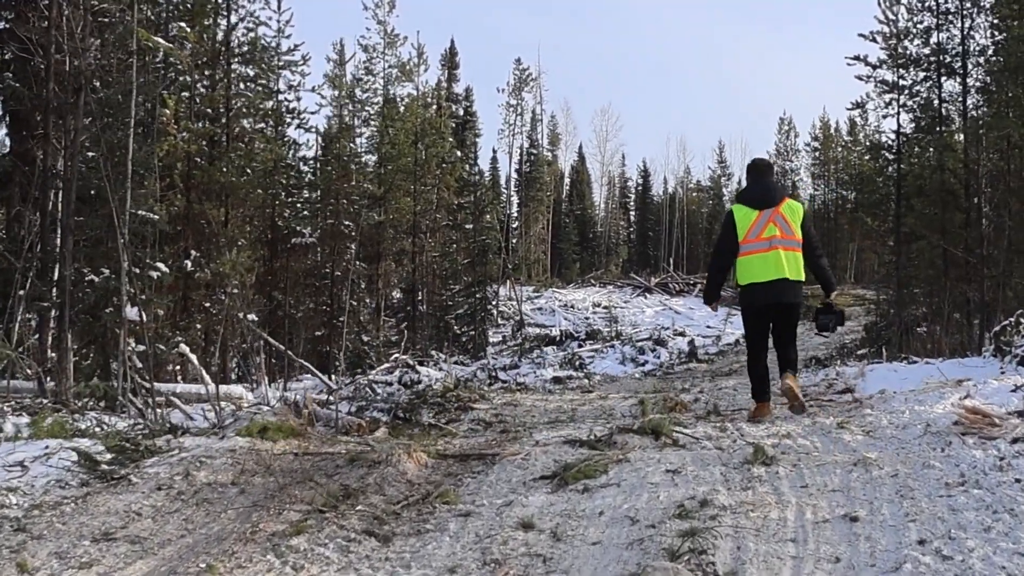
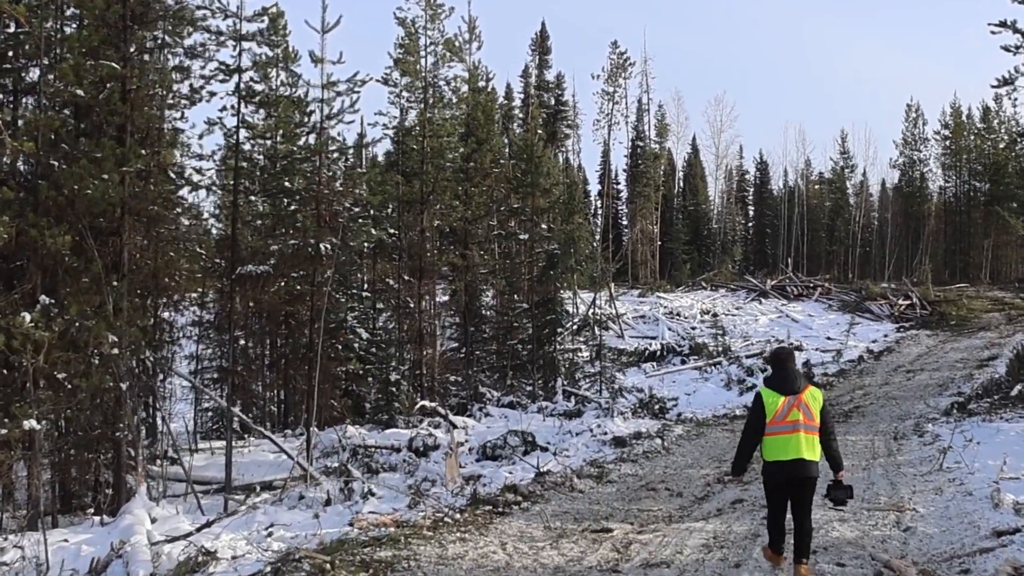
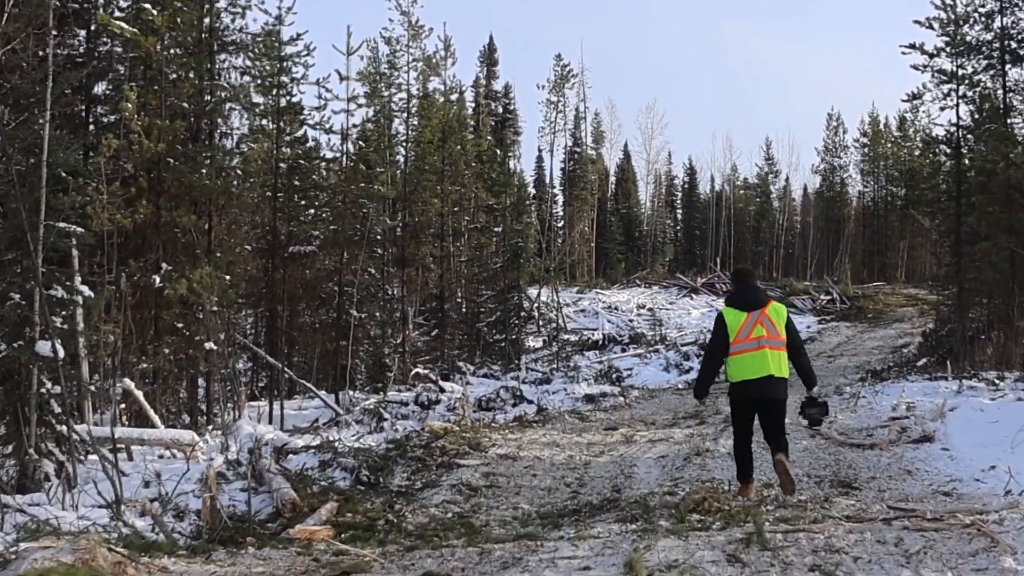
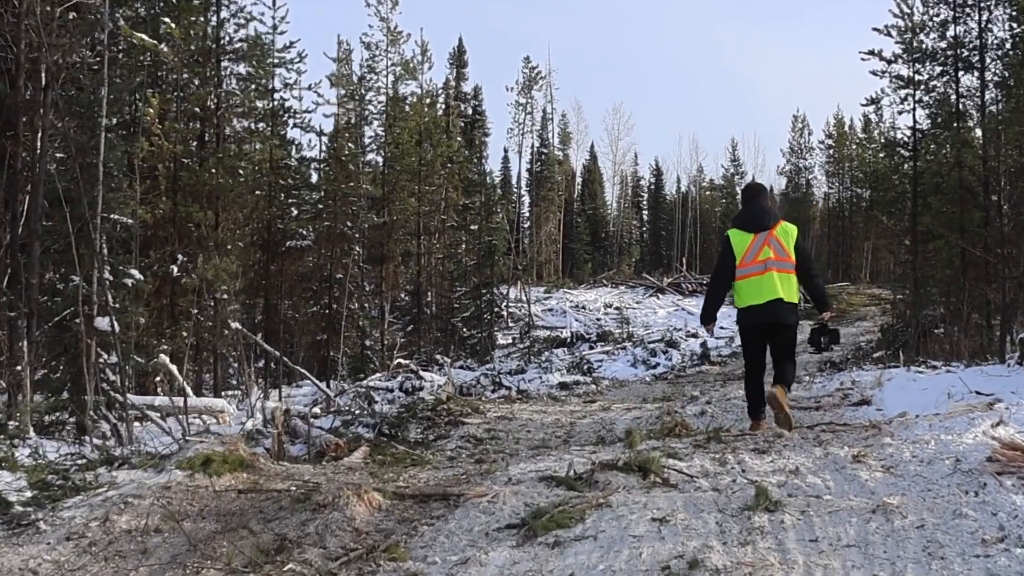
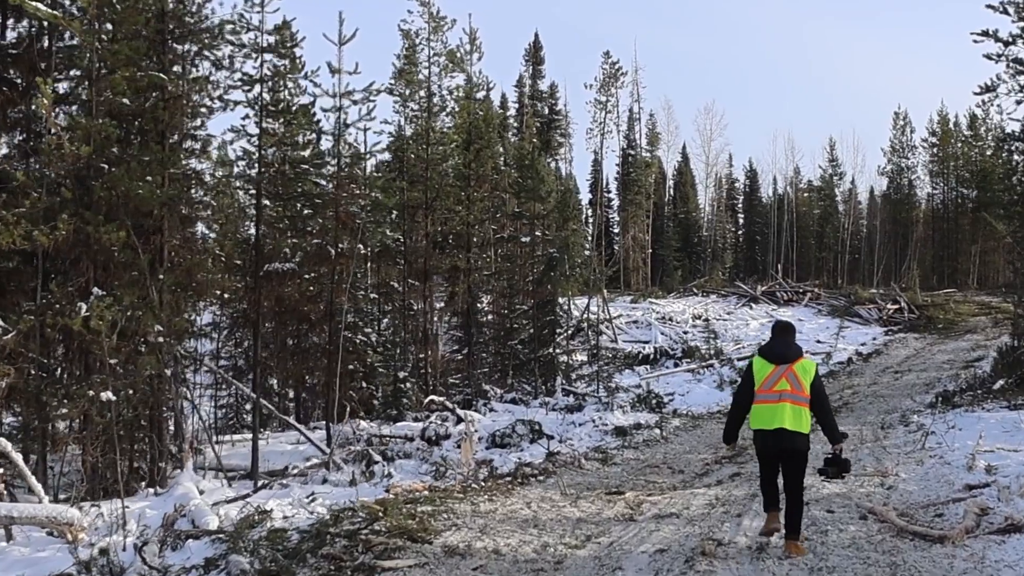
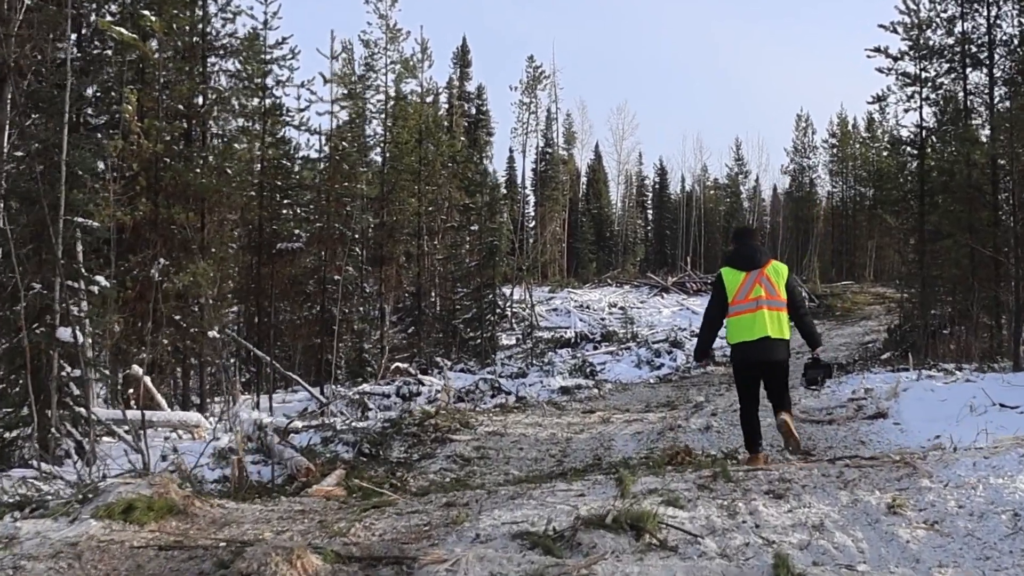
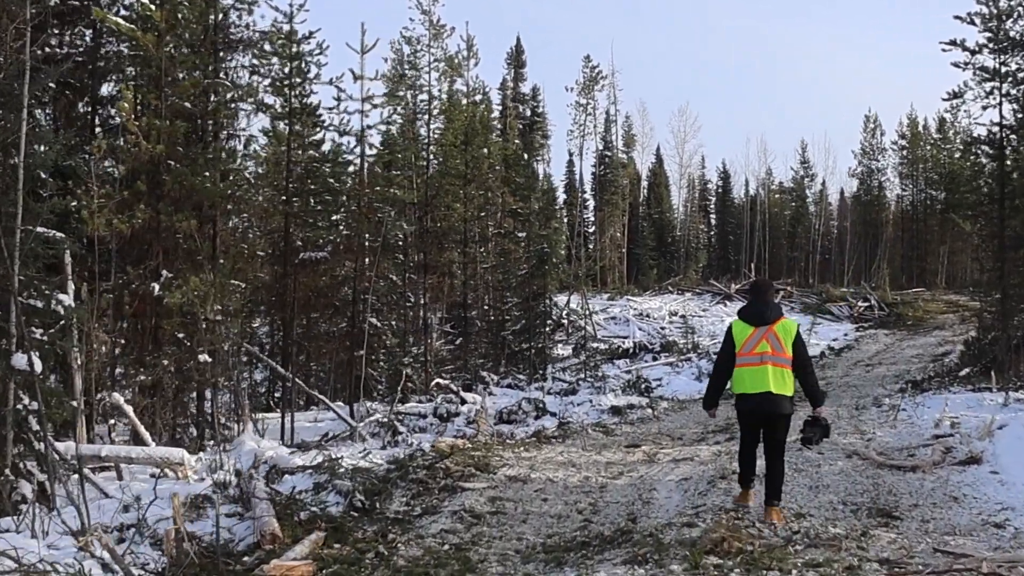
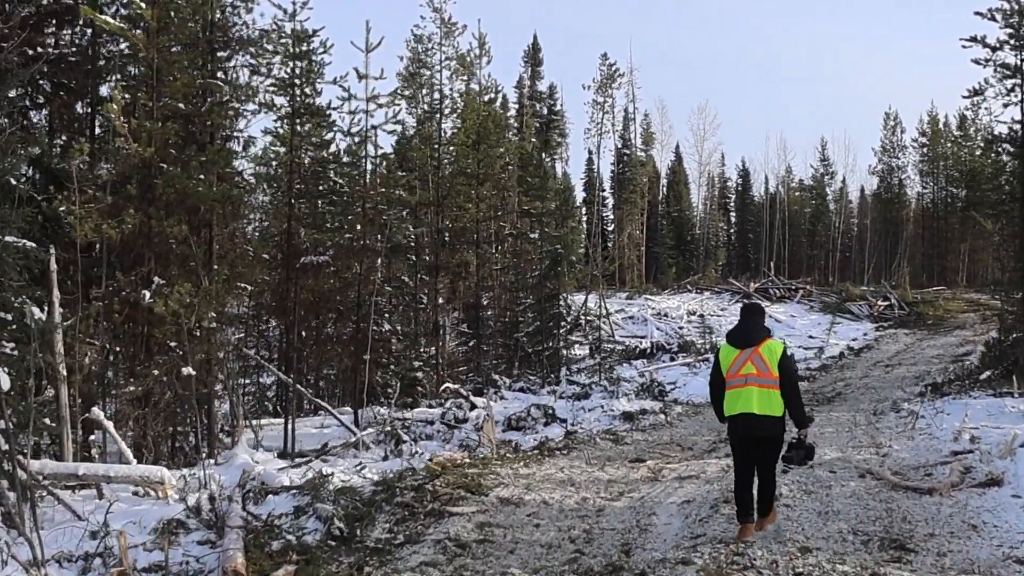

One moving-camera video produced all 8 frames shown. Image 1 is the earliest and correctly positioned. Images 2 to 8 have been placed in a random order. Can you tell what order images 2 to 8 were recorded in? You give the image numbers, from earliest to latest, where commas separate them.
4, 6, 3, 7, 8, 5, 2
